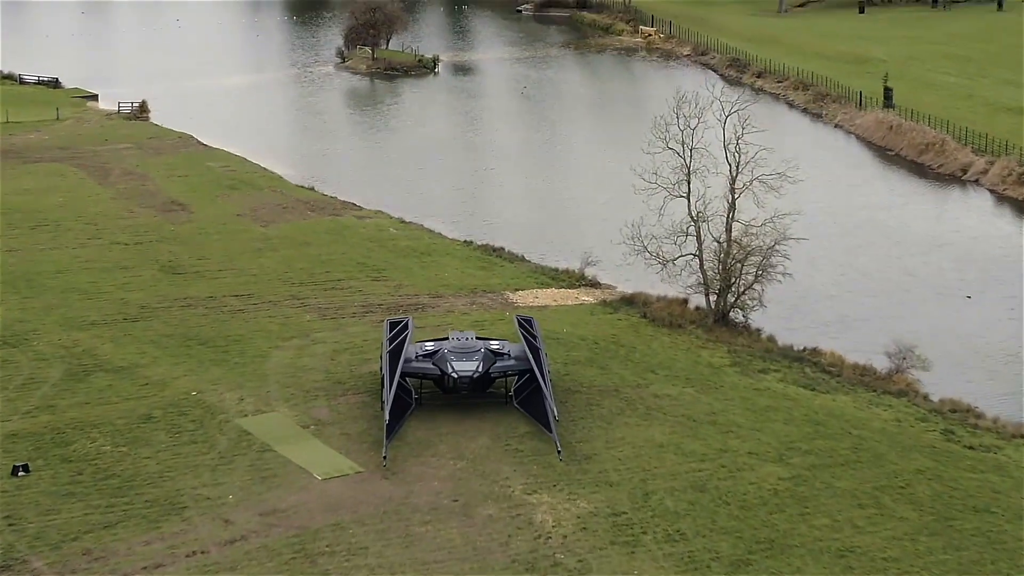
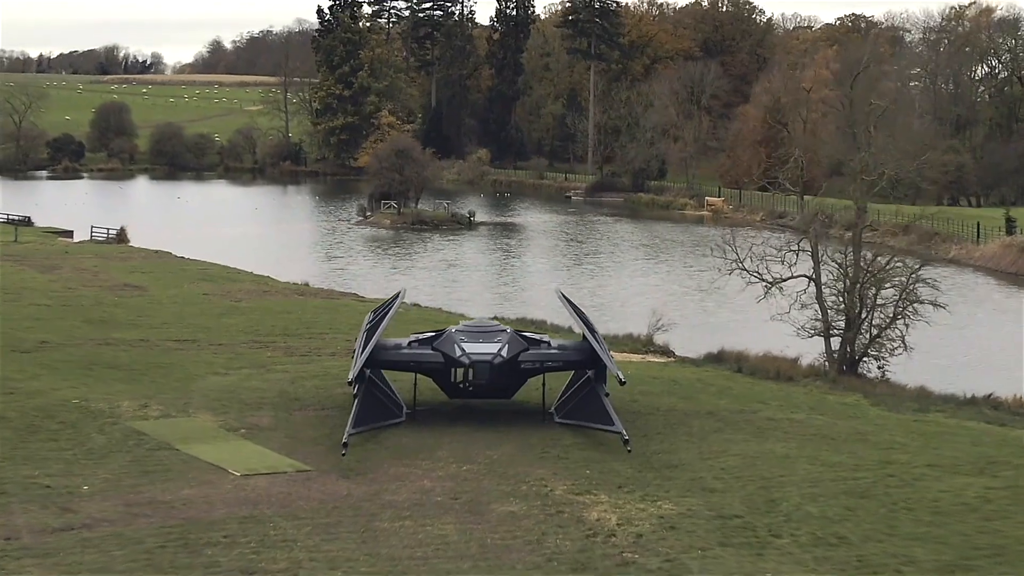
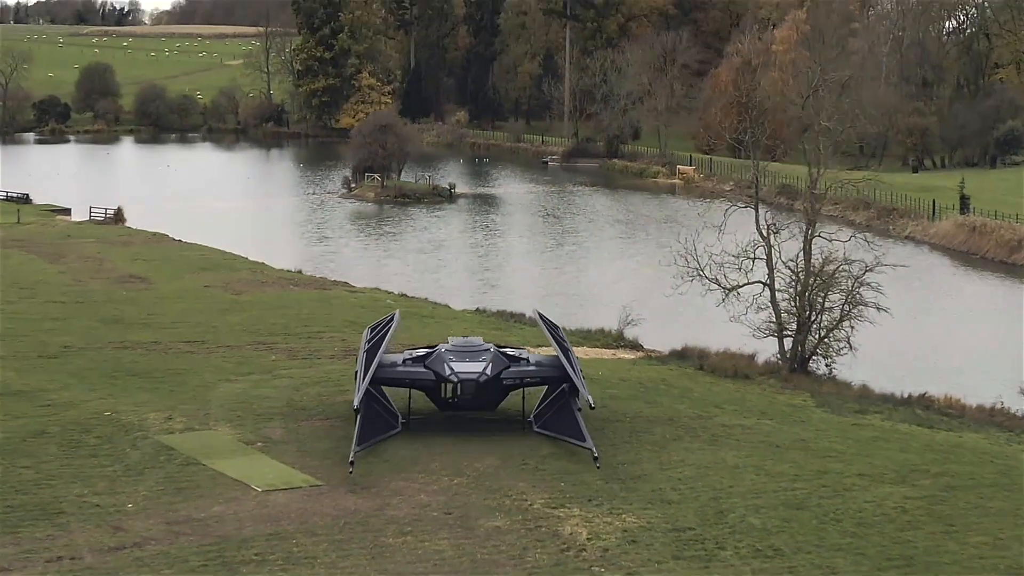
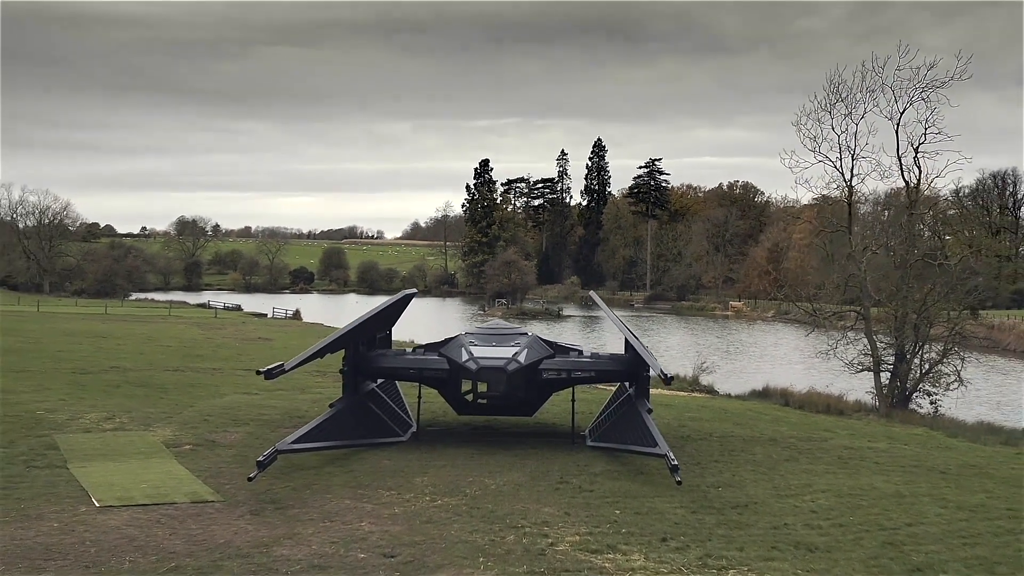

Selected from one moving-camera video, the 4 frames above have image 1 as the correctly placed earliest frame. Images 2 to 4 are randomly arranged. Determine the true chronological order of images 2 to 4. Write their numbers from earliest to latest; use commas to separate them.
3, 2, 4
